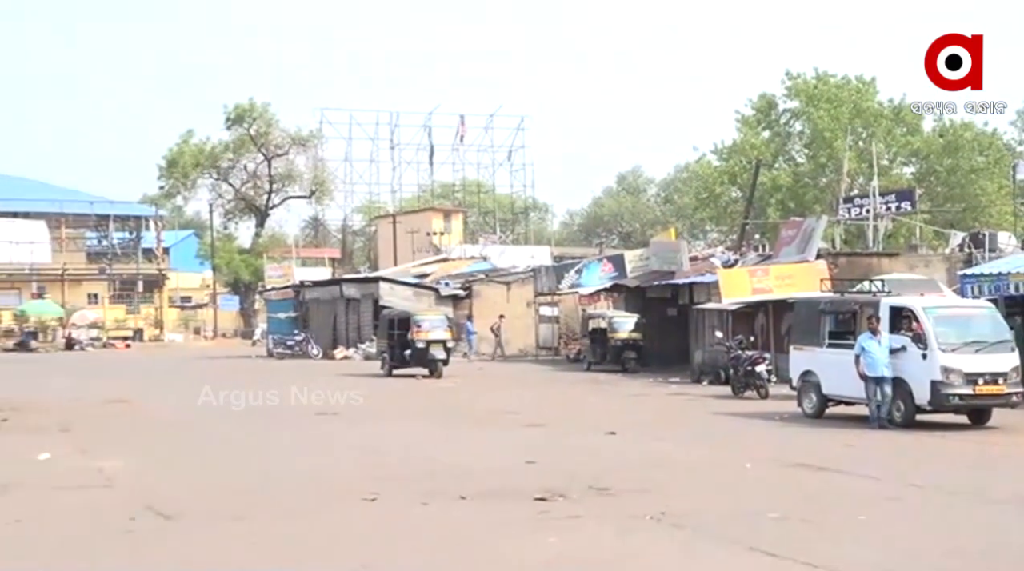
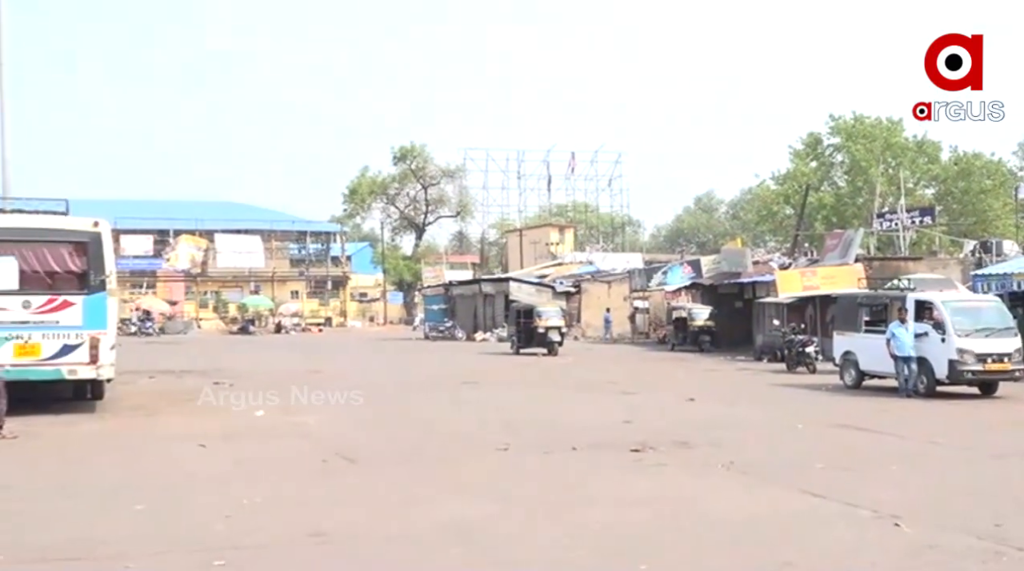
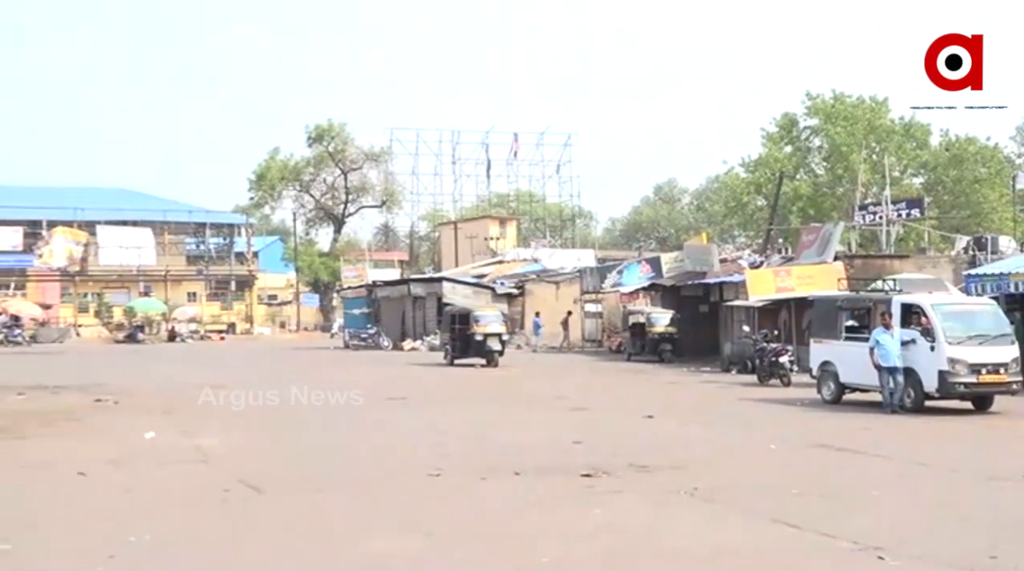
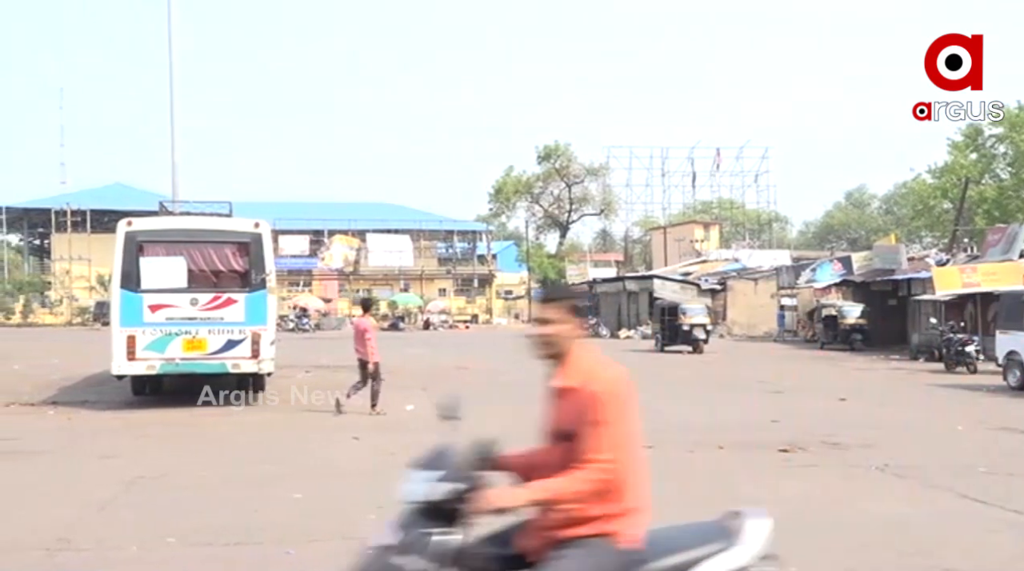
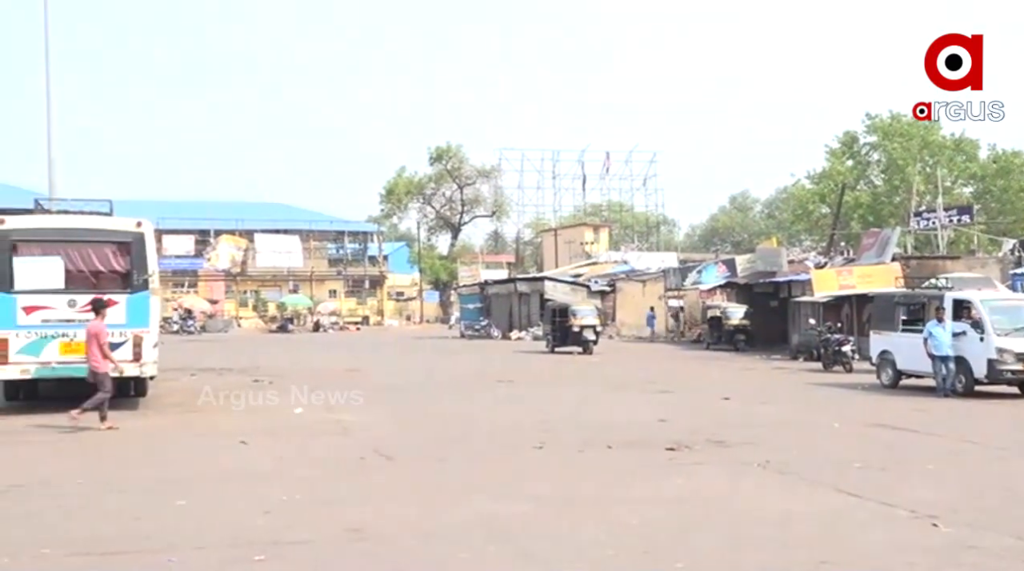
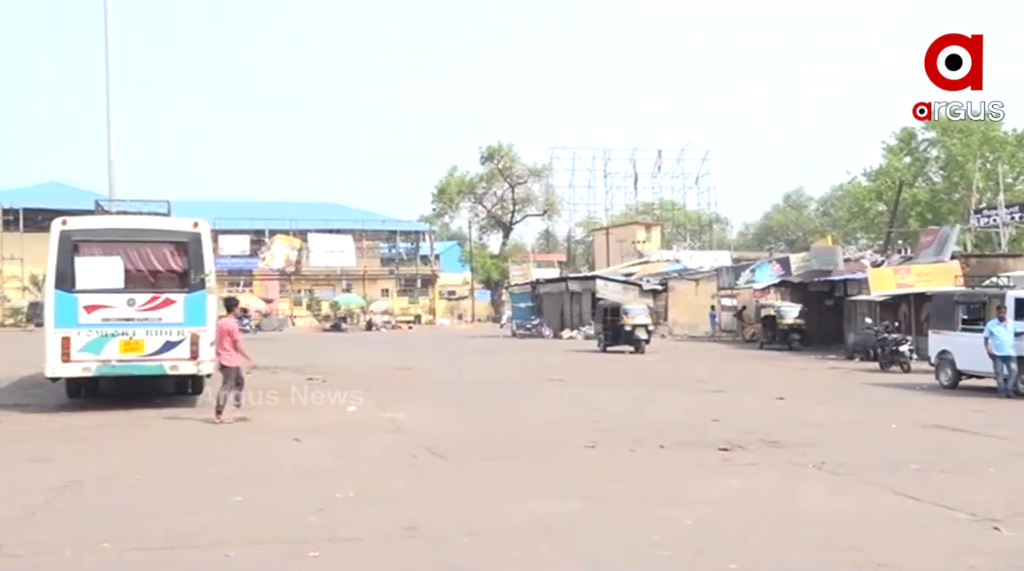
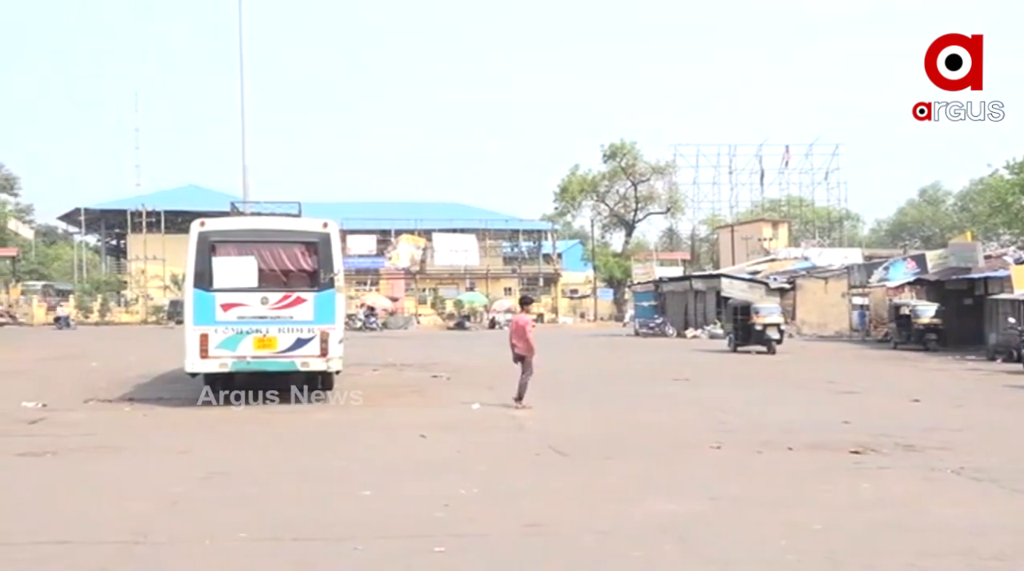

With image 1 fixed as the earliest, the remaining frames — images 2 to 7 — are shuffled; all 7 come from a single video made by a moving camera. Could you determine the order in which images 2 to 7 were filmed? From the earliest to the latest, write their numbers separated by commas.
3, 2, 5, 6, 4, 7
